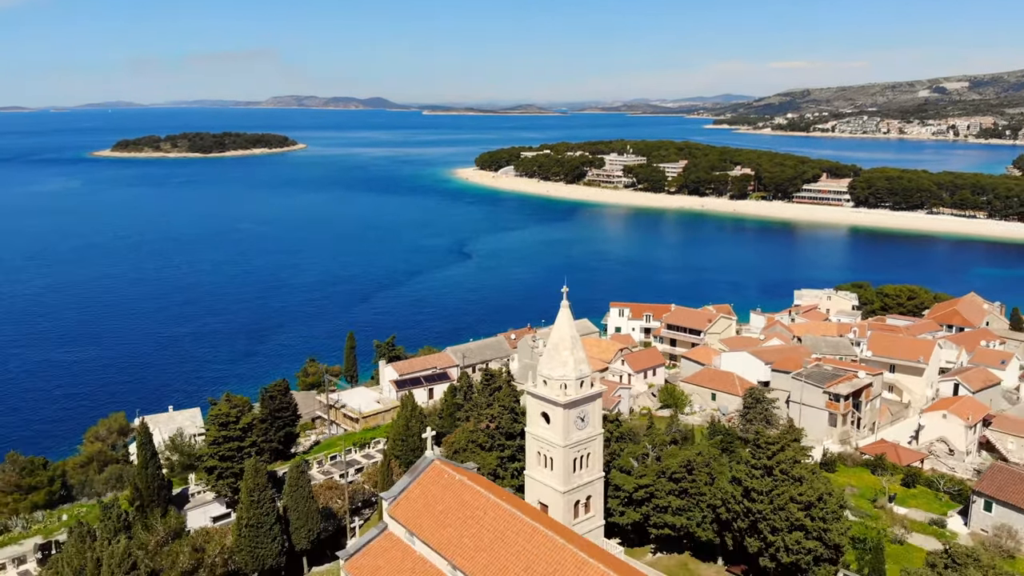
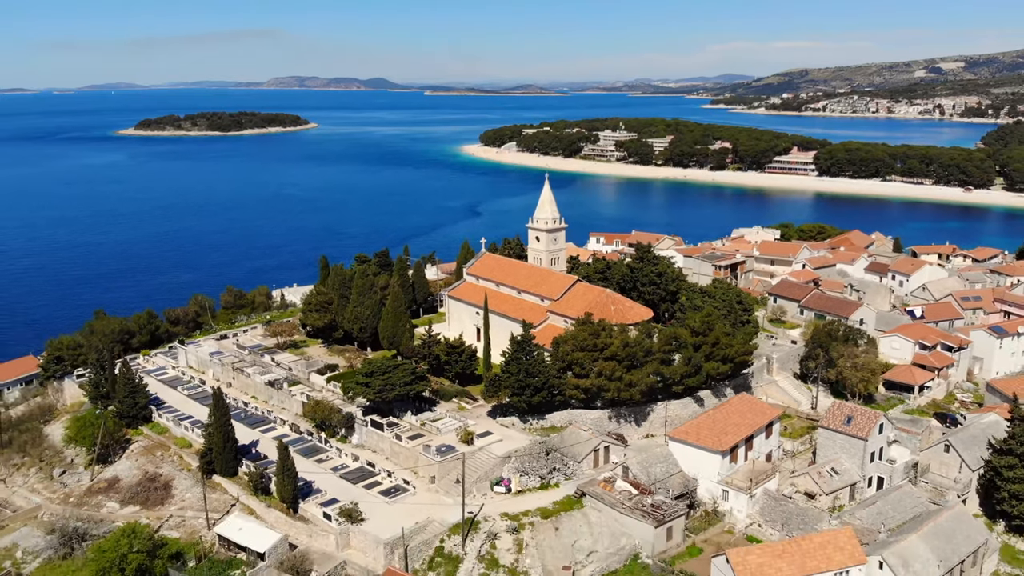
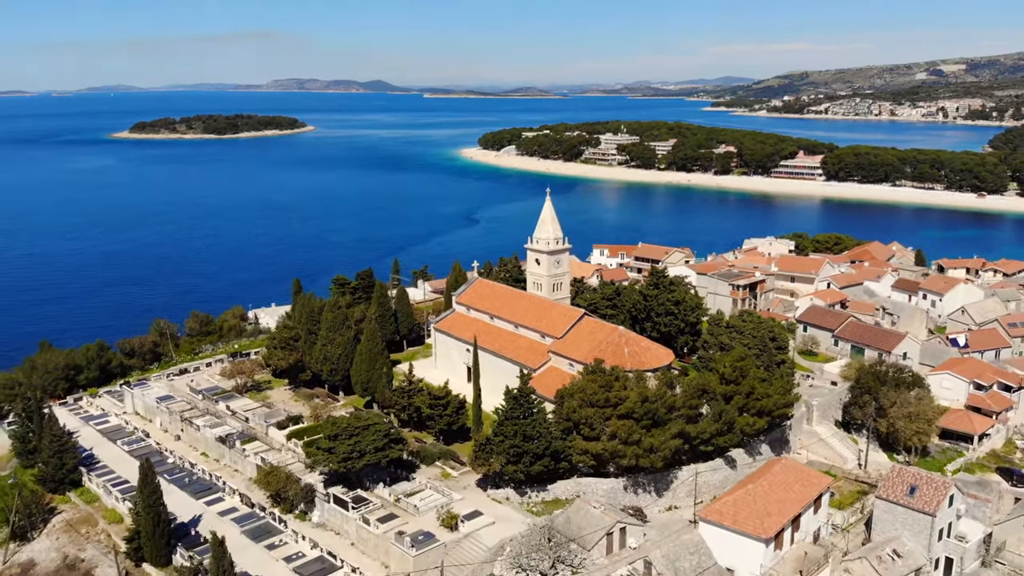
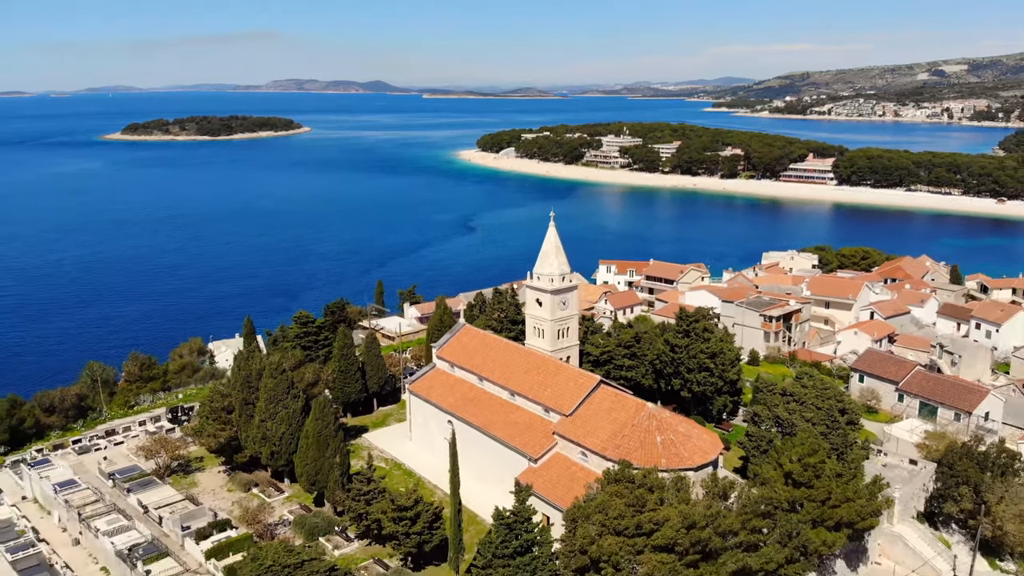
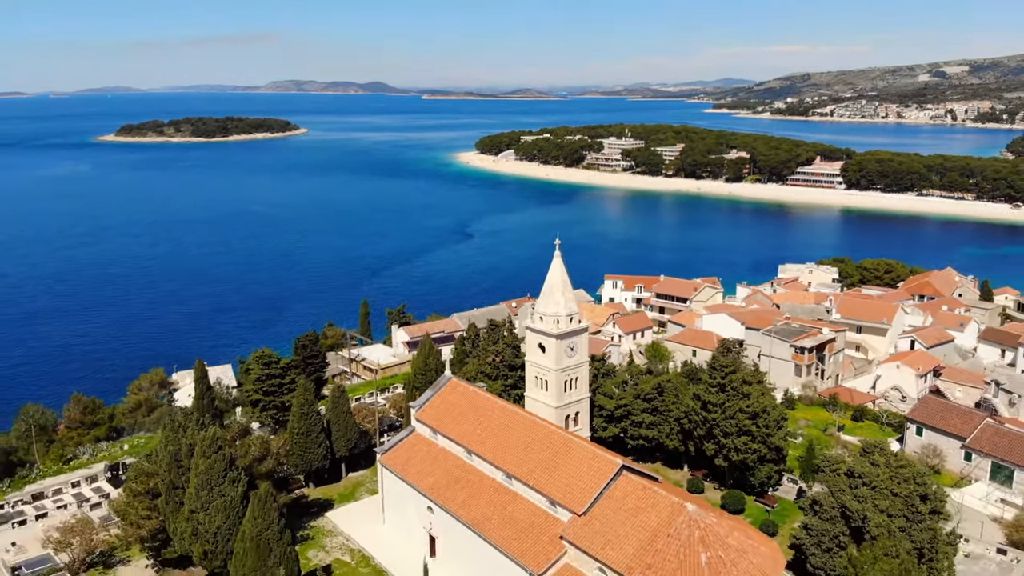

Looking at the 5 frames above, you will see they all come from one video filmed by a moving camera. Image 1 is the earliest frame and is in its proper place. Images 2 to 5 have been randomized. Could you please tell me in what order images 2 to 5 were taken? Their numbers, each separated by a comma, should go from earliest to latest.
5, 4, 3, 2
